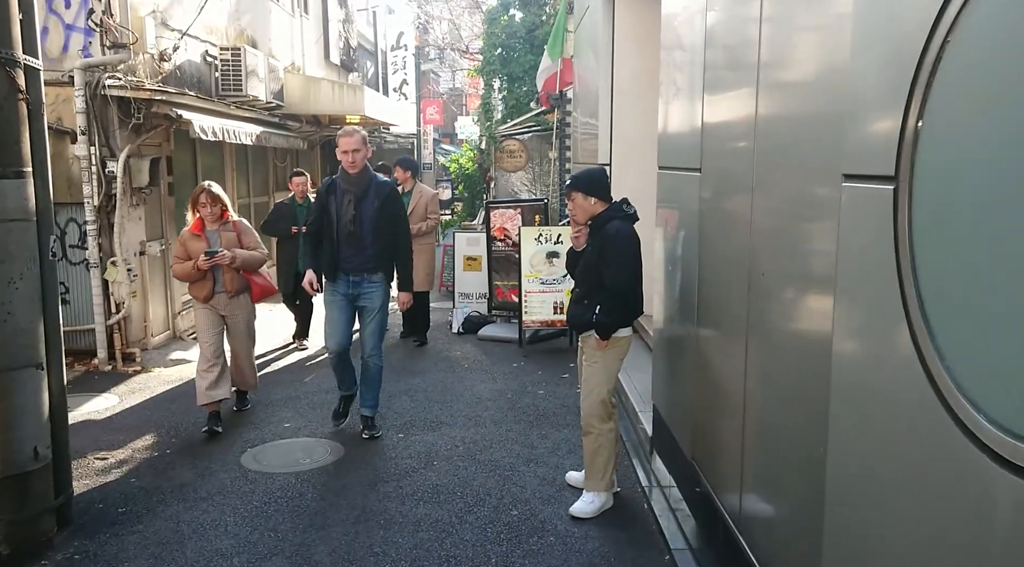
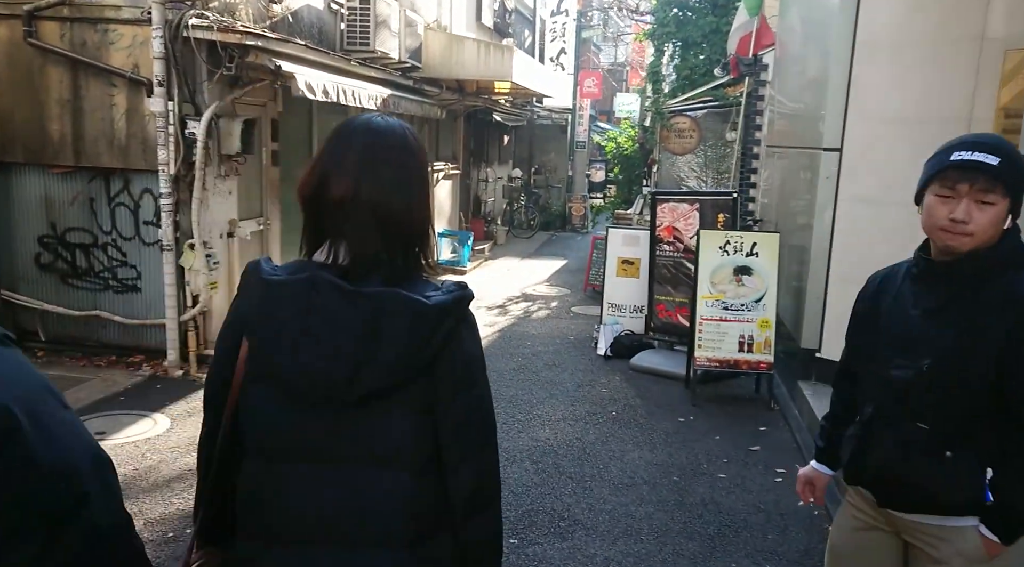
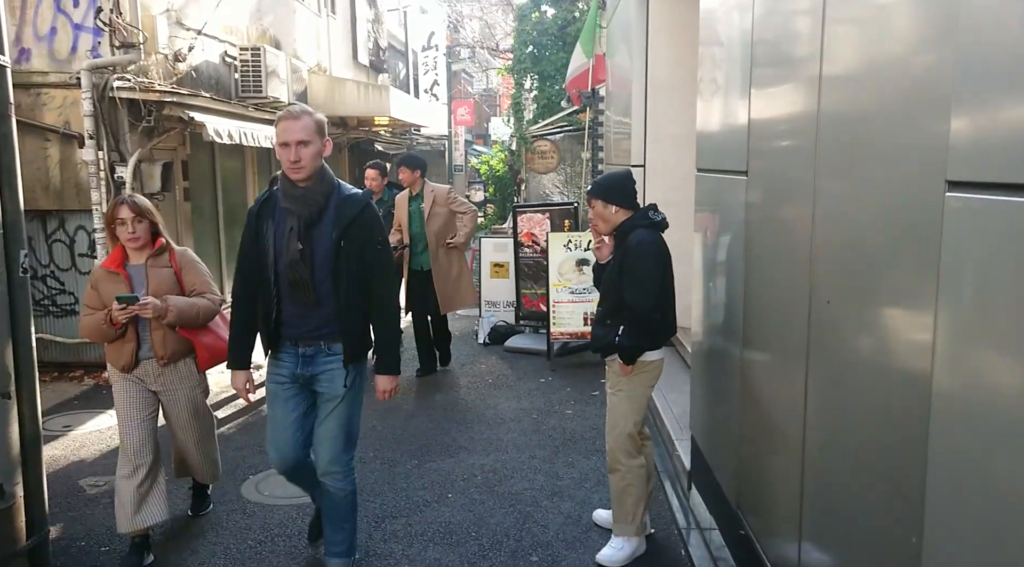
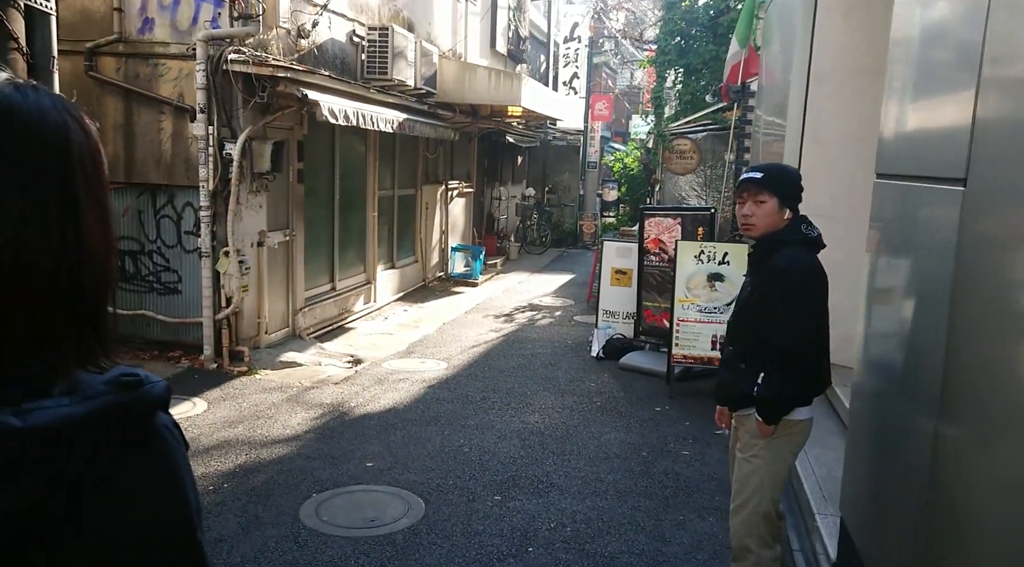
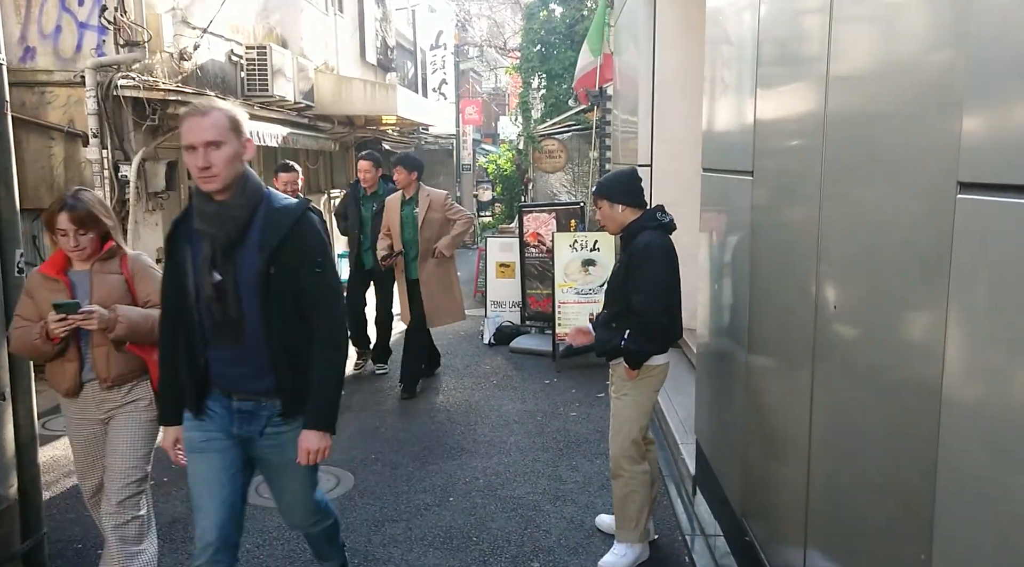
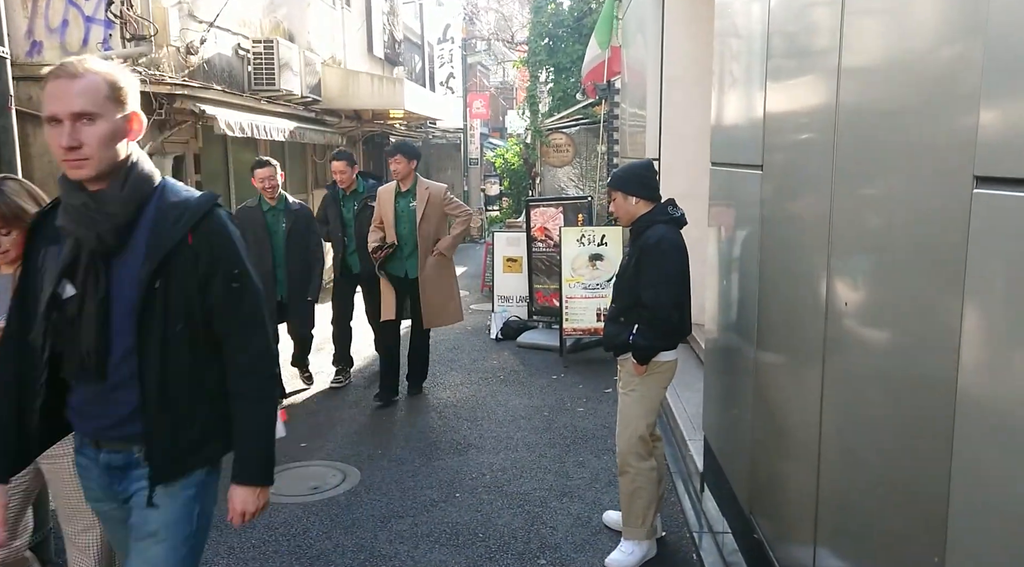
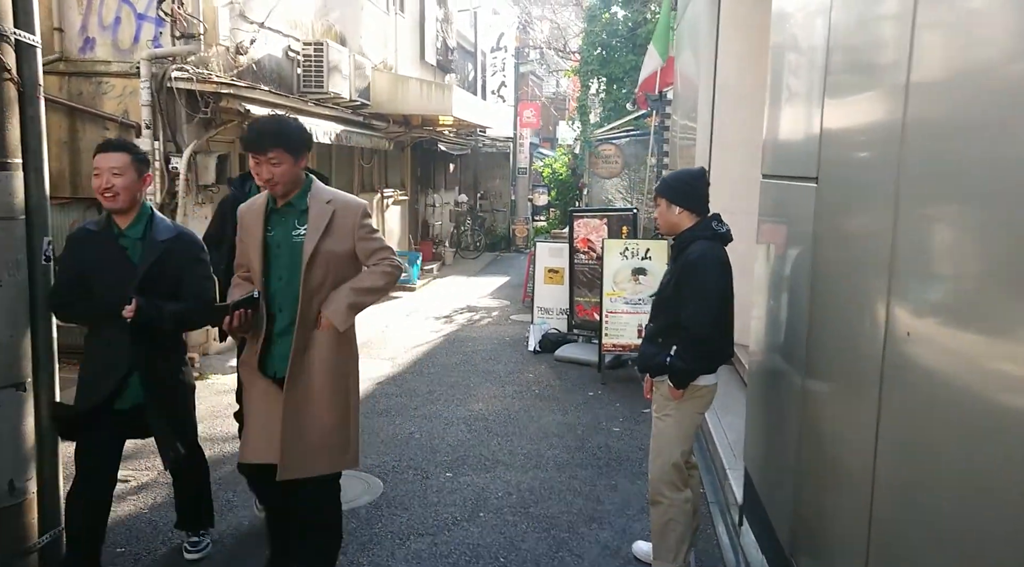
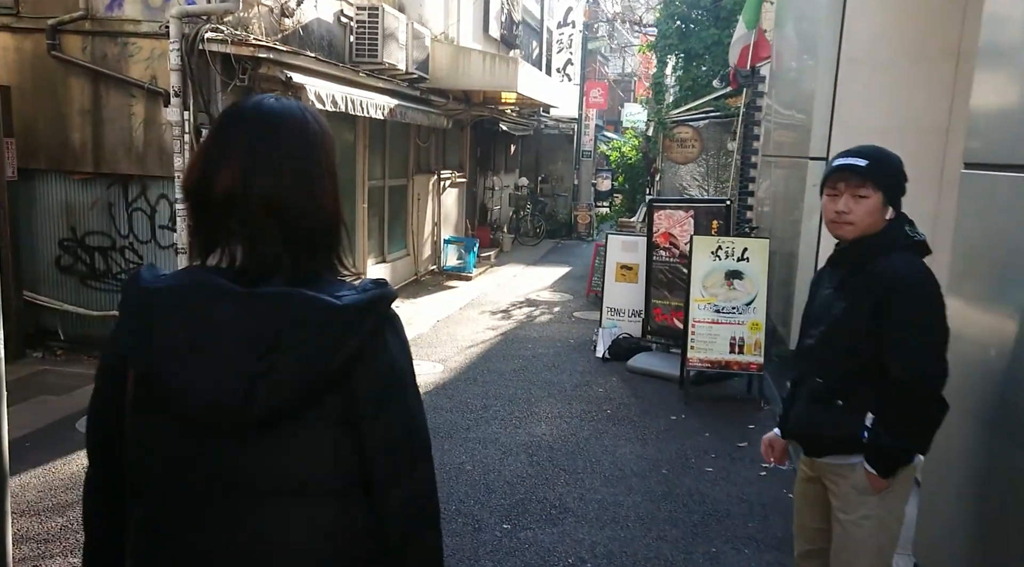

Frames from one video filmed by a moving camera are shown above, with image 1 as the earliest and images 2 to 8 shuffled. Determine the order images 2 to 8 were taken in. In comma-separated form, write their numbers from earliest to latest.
3, 5, 6, 7, 4, 8, 2
